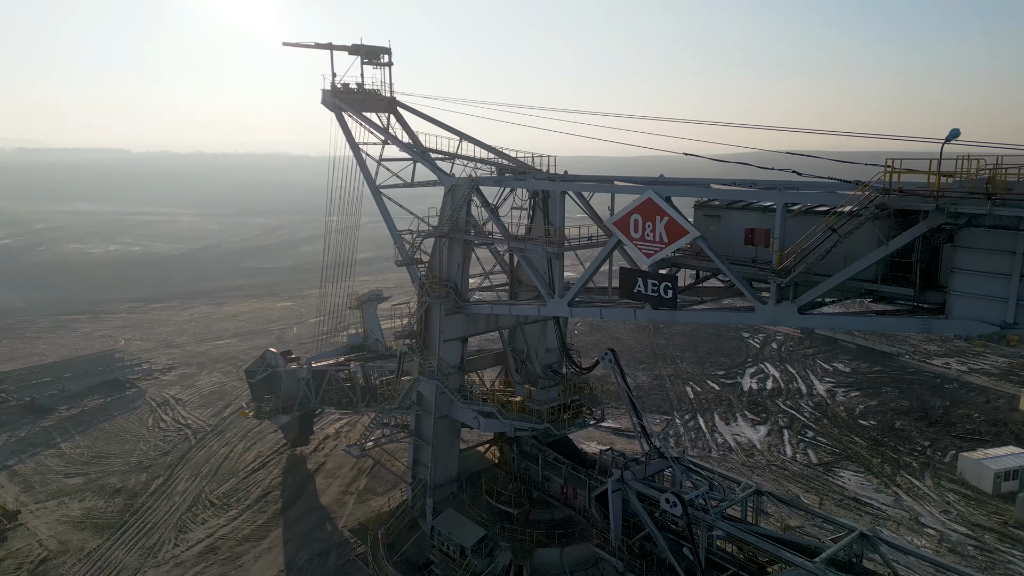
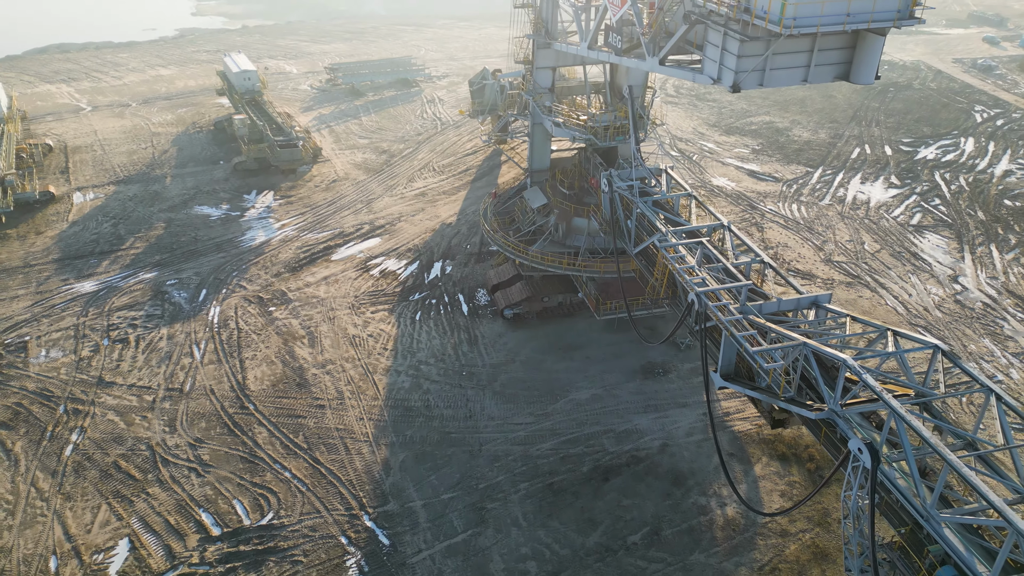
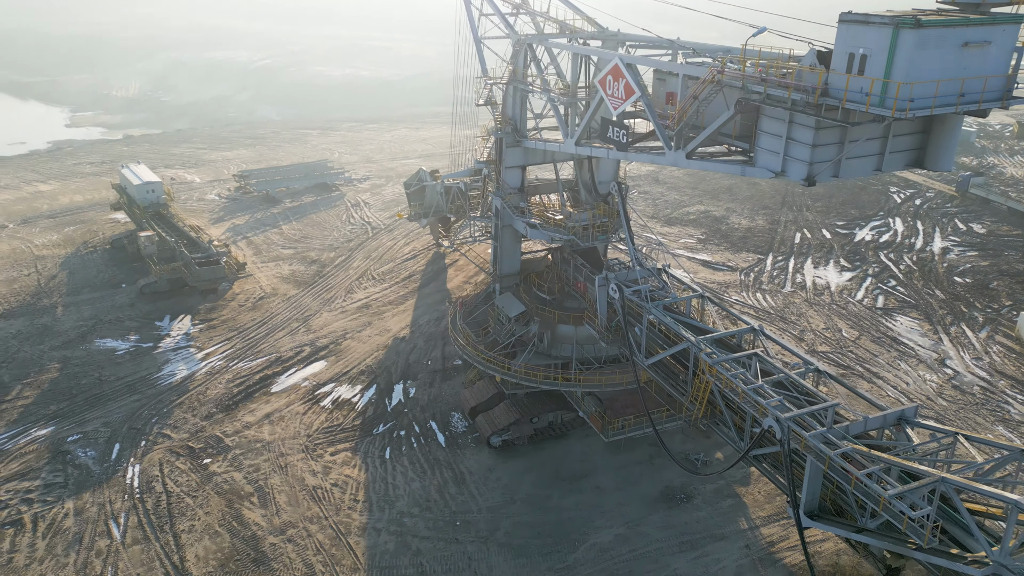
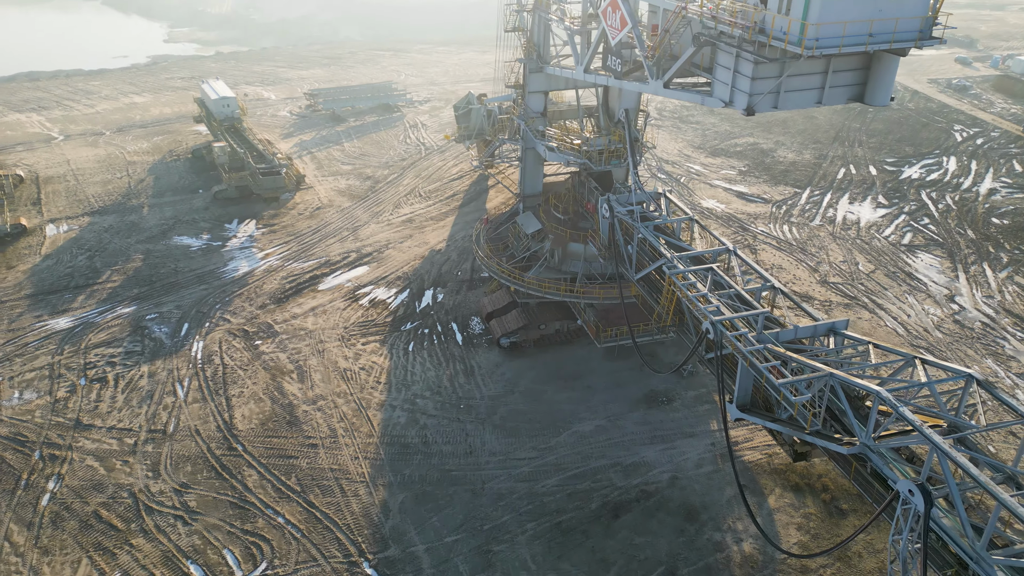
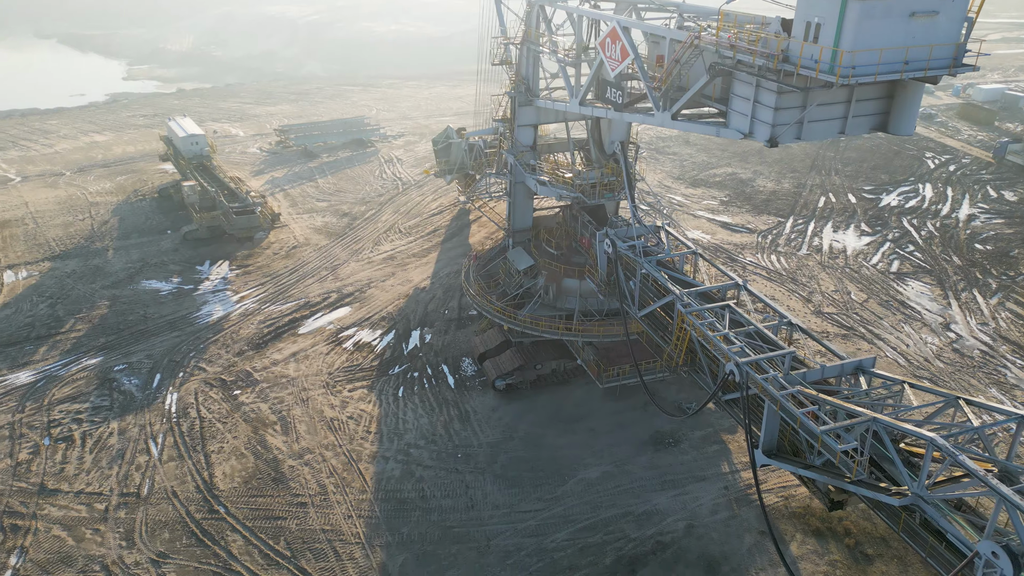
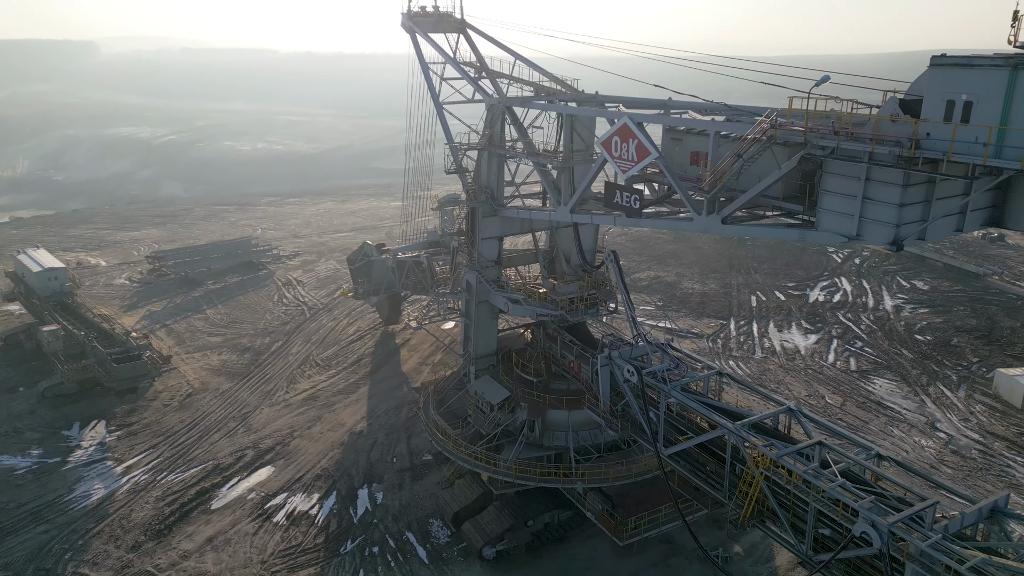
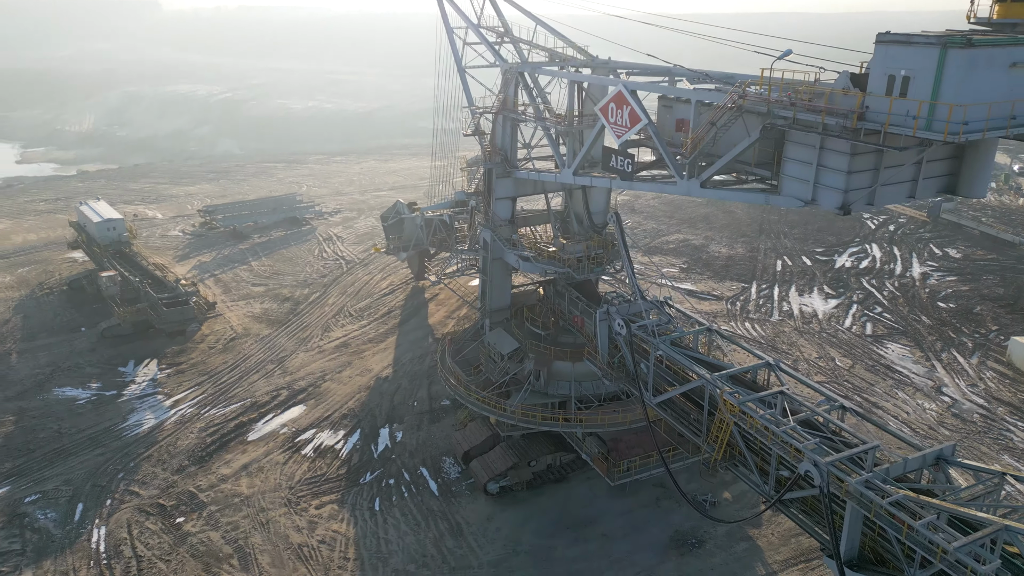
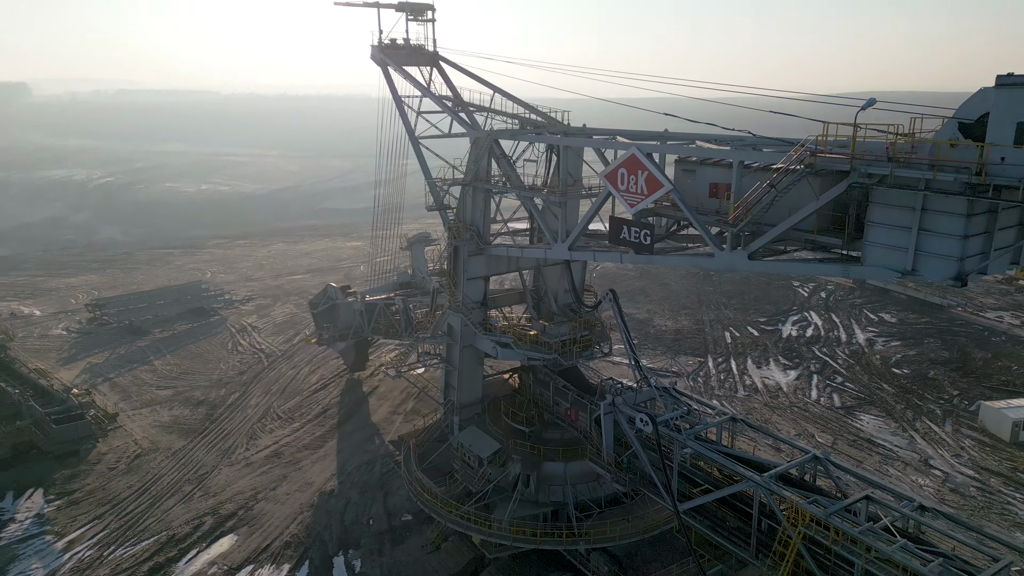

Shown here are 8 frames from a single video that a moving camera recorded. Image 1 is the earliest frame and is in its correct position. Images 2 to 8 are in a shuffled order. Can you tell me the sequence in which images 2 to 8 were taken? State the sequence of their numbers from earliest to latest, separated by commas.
8, 6, 7, 3, 5, 4, 2
